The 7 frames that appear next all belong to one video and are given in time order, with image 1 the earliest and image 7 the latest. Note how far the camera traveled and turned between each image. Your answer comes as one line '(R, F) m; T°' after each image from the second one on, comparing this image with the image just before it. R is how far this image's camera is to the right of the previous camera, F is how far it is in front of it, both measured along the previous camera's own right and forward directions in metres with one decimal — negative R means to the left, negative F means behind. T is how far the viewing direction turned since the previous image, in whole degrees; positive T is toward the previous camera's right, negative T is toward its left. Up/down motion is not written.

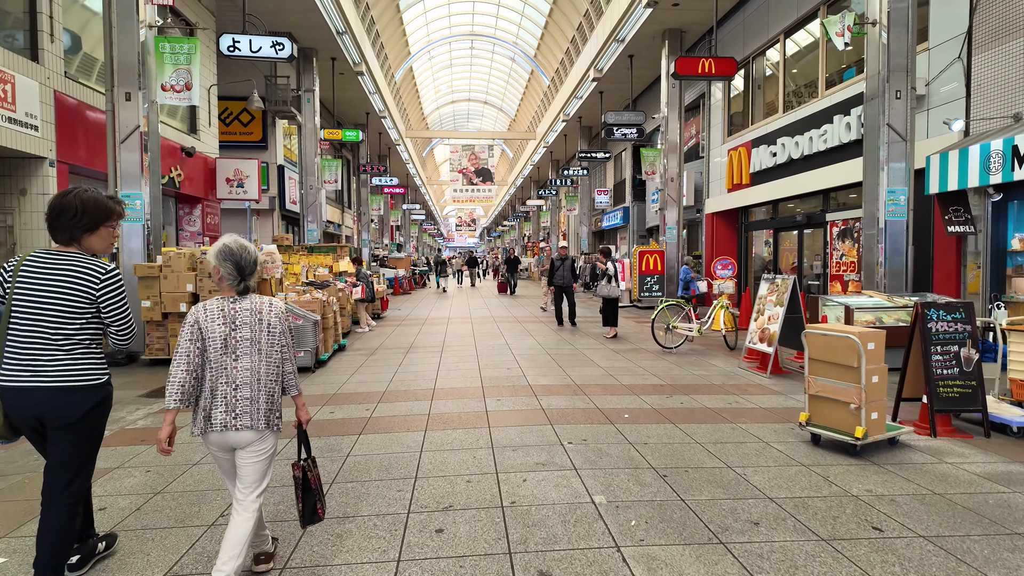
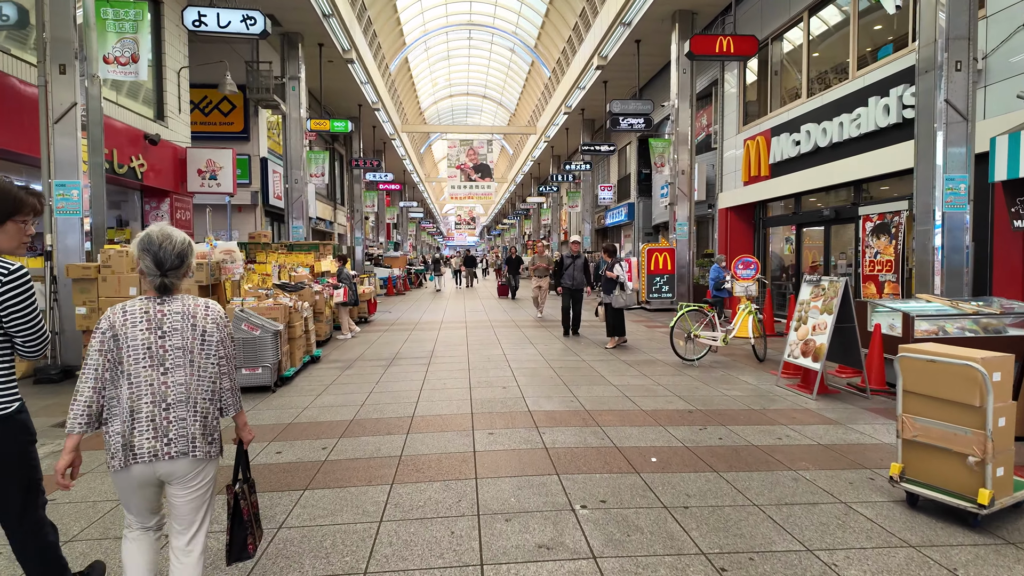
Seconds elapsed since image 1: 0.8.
(0.0, +1.1) m; 0°
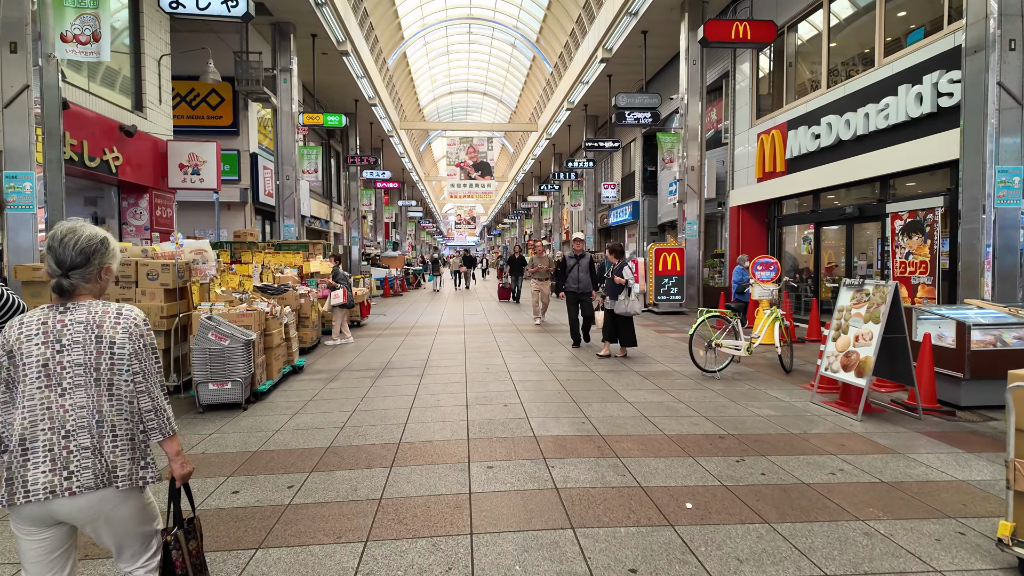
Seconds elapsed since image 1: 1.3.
(0.0, +0.7) m; 0°
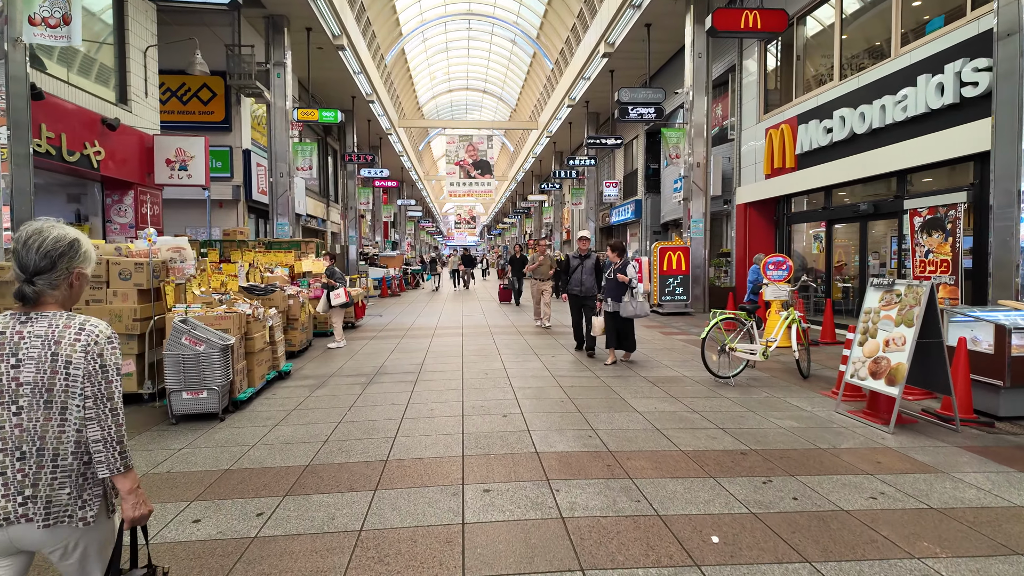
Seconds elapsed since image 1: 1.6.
(0.0, +0.4) m; 0°
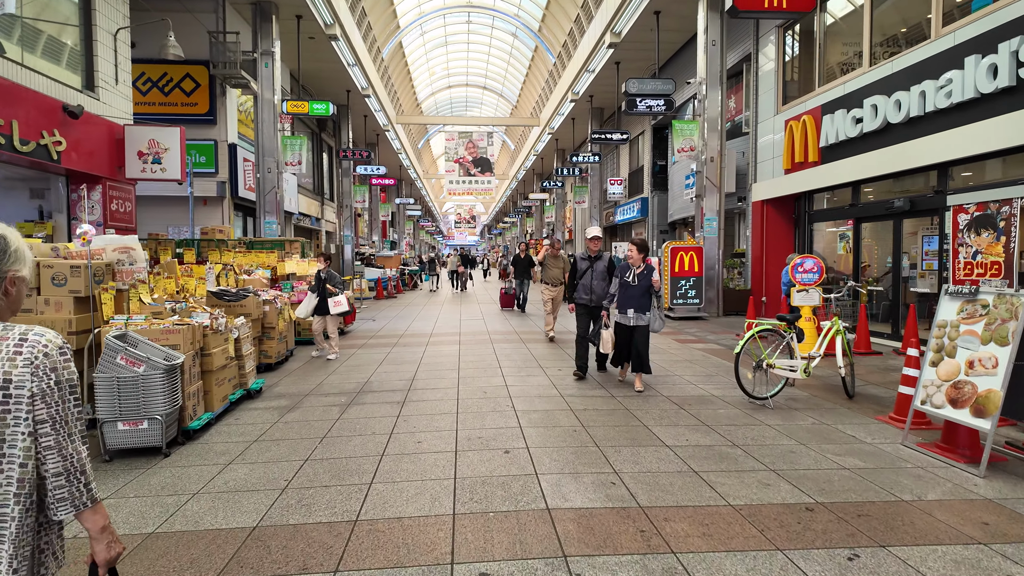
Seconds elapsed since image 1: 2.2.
(0.0, +0.8) m; 0°
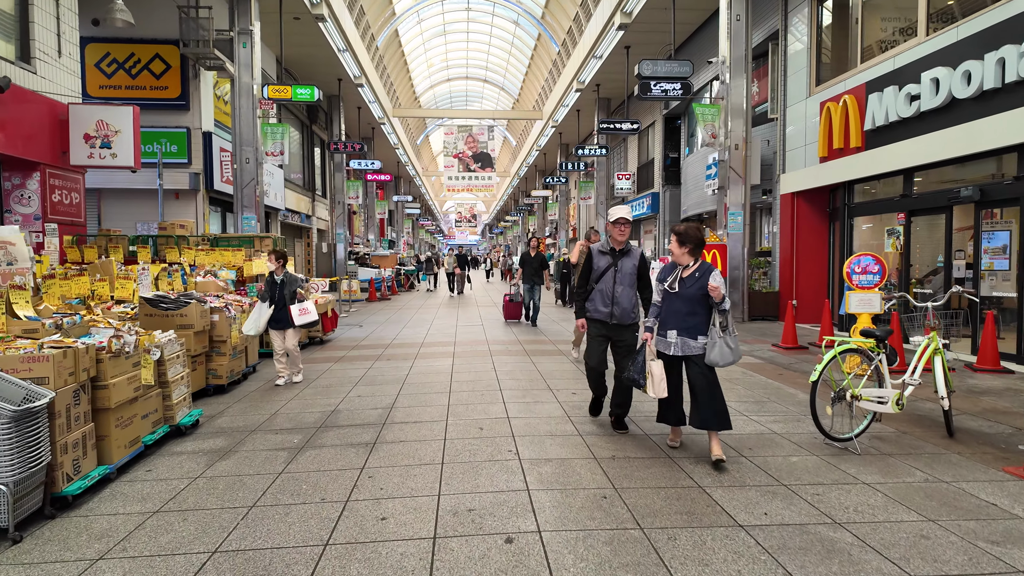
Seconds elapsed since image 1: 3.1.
(0.0, +1.2) m; 0°
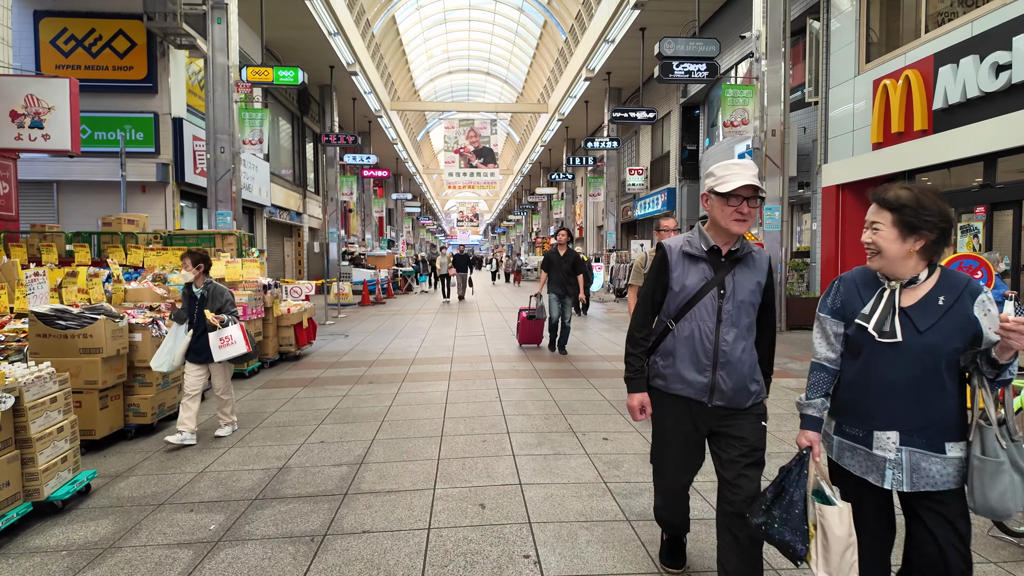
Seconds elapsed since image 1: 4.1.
(-0.1, +1.3) m; 0°
